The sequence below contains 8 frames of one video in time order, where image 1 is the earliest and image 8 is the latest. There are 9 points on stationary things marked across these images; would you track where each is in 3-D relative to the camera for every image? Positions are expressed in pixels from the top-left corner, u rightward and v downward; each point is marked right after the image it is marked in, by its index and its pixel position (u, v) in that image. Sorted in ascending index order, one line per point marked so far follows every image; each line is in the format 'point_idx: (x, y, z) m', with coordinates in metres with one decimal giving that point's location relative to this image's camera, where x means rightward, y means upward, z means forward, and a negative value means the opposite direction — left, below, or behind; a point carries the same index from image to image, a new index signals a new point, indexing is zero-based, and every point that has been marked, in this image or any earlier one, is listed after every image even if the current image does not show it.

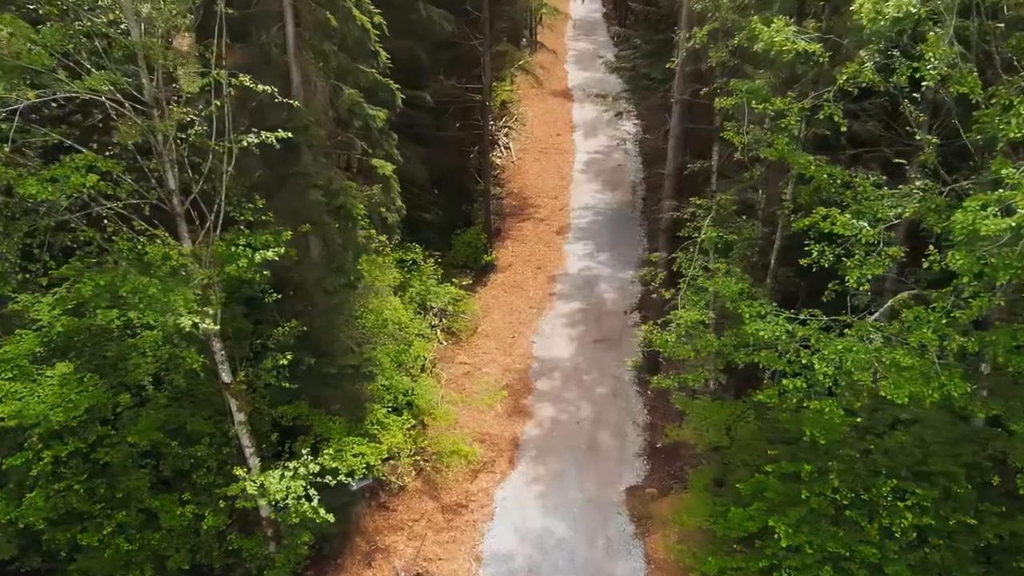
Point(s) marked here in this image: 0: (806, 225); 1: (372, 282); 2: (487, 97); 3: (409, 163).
0: (+3.5, +0.8, +8.4) m
1: (-2.6, +0.1, +12.8) m
2: (-0.6, +5.1, +18.9) m
3: (-2.5, +3.1, +17.6) m
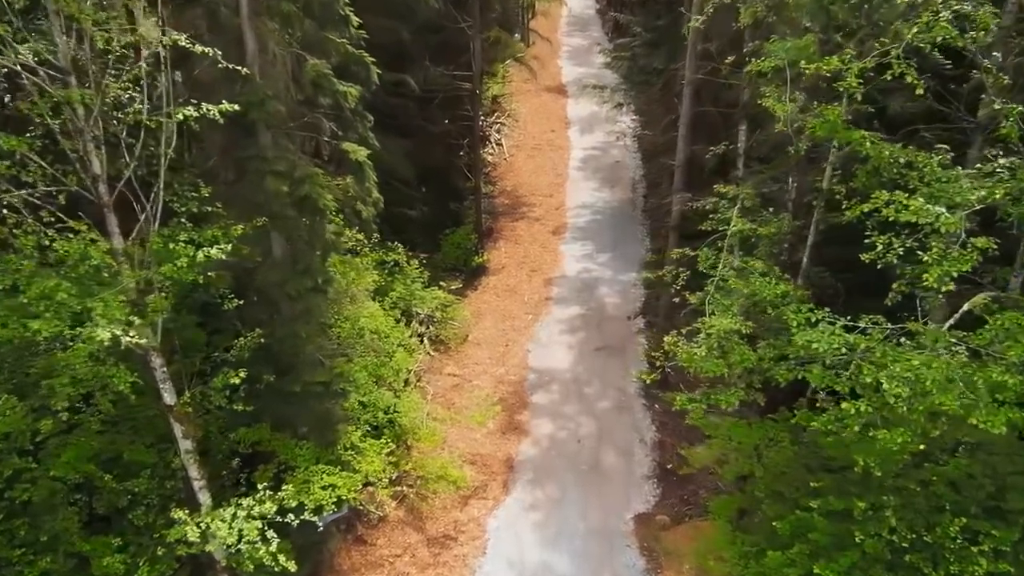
0: (+3.5, +0.7, +6.9) m
1: (-2.7, 0.0, +11.3) m
2: (-0.8, +5.0, +17.4) m
3: (-2.7, +3.0, +16.1) m
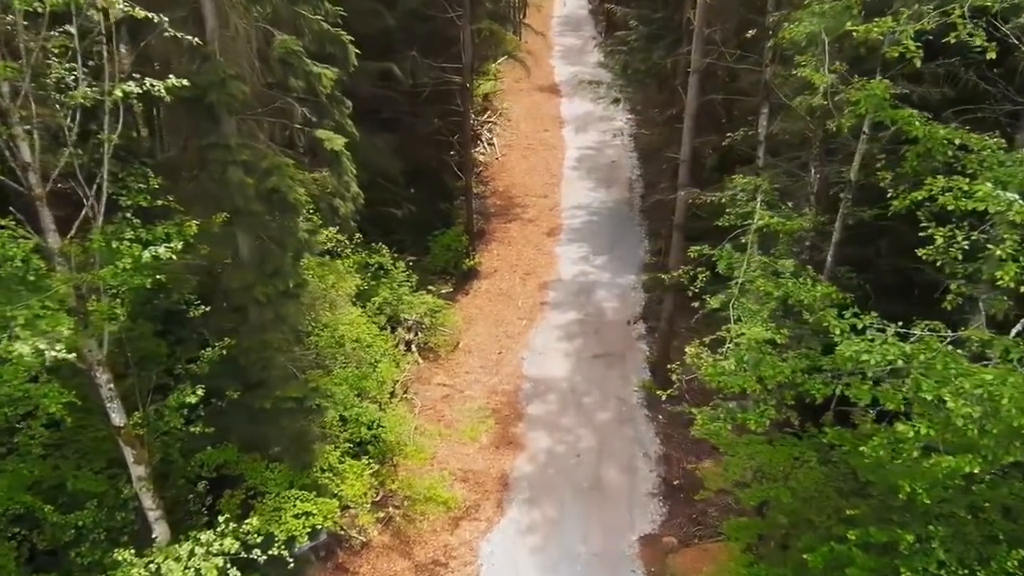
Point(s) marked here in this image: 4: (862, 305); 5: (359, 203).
0: (+3.4, +0.7, +6.0) m
1: (-2.8, 0.0, +10.3) m
2: (-1.0, +4.9, +16.5) m
3: (-2.9, +2.9, +15.1) m
4: (+4.5, -0.2, +9.2) m
5: (-2.3, +1.3, +10.4) m
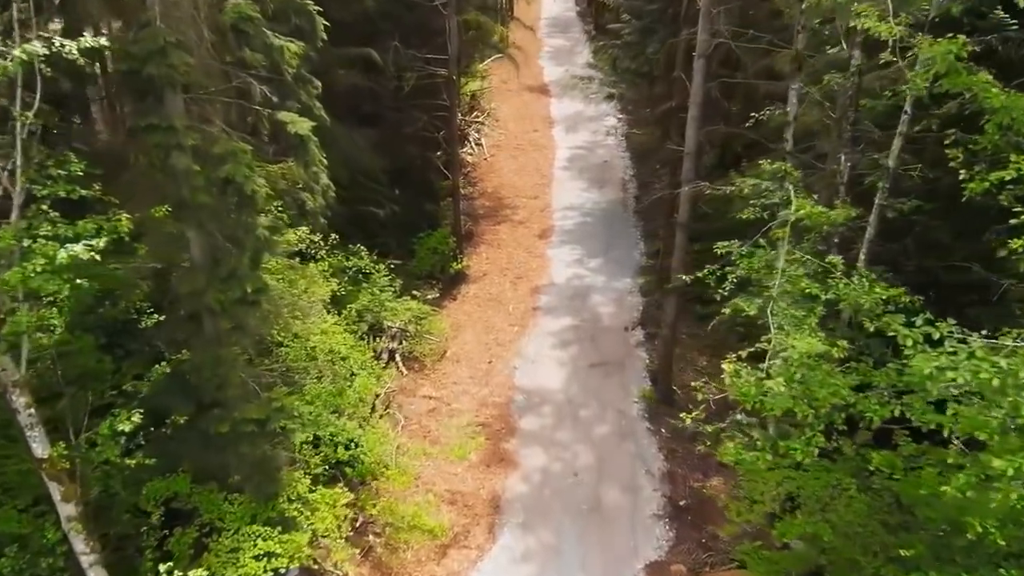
0: (+3.4, +0.7, +5.0) m
1: (-2.9, -0.1, +9.2) m
2: (-1.3, +4.8, +15.4) m
3: (-3.1, +2.8, +14.0) m
4: (+4.4, -0.3, +8.2) m
5: (-2.4, +1.2, +9.3) m
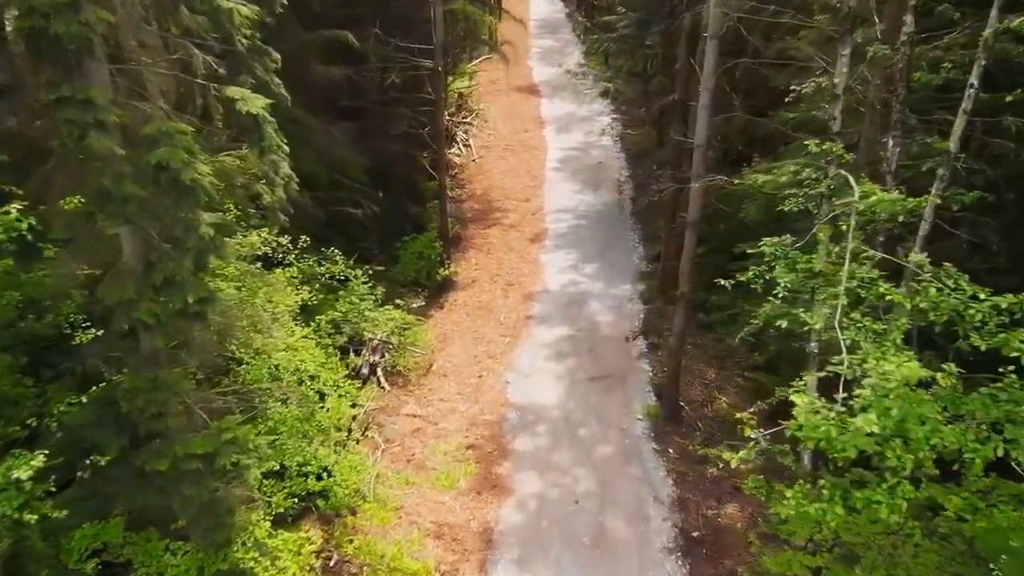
0: (+3.4, +0.7, +3.9) m
1: (-2.9, -0.2, +7.9) m
2: (-1.5, +4.6, +14.3) m
3: (-3.2, +2.7, +12.8) m
4: (+4.4, -0.3, +7.0) m
5: (-2.5, +1.1, +8.1) m
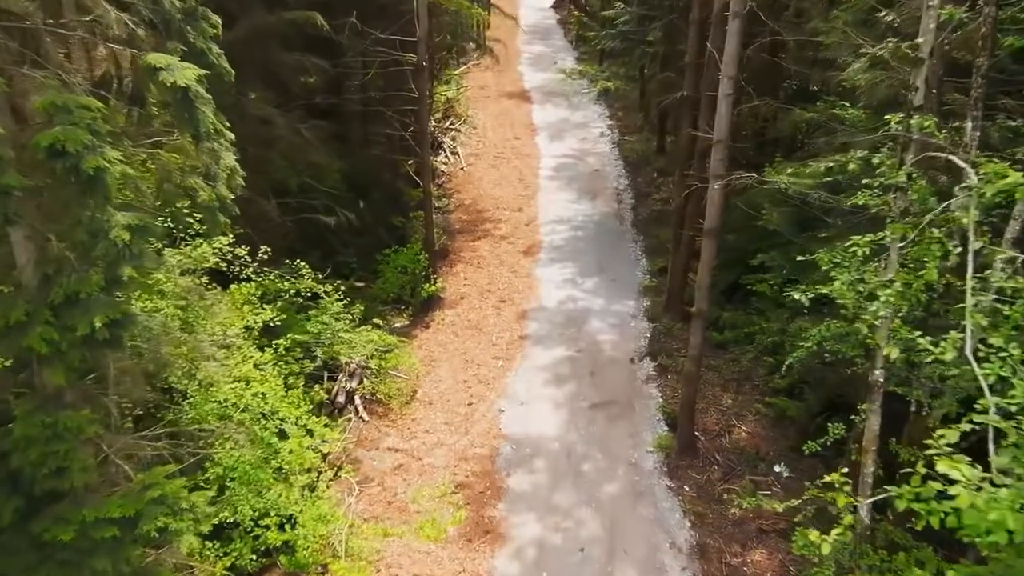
0: (+3.4, +0.7, +2.6) m
1: (-3.0, -0.4, +6.5) m
2: (-1.6, +4.3, +13.0) m
3: (-3.4, +2.4, +11.5) m
4: (+4.4, -0.4, +5.8) m
5: (-2.5, +0.9, +6.7) m
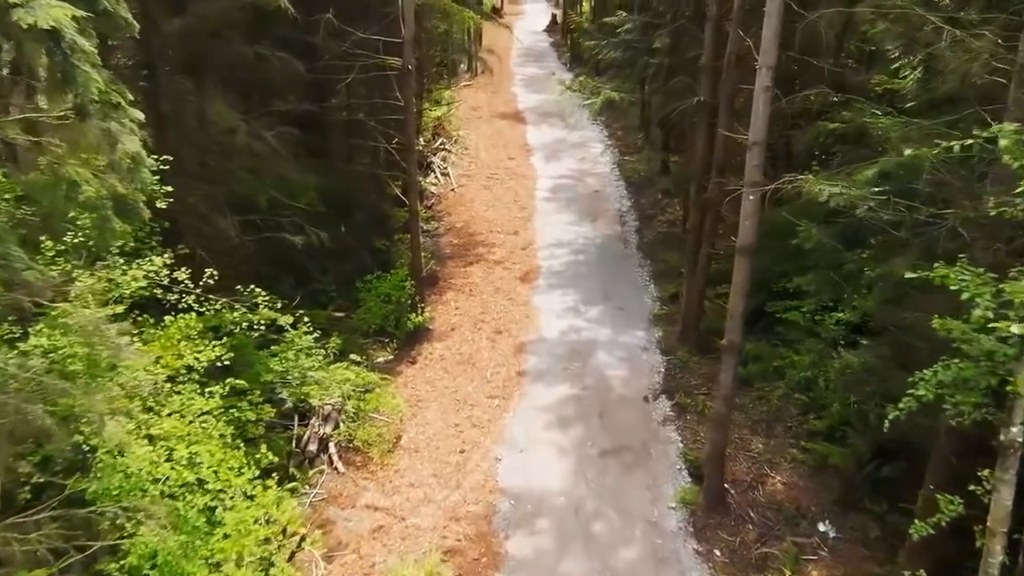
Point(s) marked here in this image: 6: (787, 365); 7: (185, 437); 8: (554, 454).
0: (+3.5, +0.6, +1.2) m
1: (-2.9, -0.6, +5.0) m
2: (-1.7, +3.8, +11.7) m
3: (-3.4, +1.9, +10.1) m
4: (+4.4, -0.6, +4.3) m
5: (-2.5, +0.7, +5.3) m
6: (+4.5, -1.2, +11.3) m
7: (-2.9, -1.3, +6.5) m
8: (+0.6, -2.5, +10.5) m
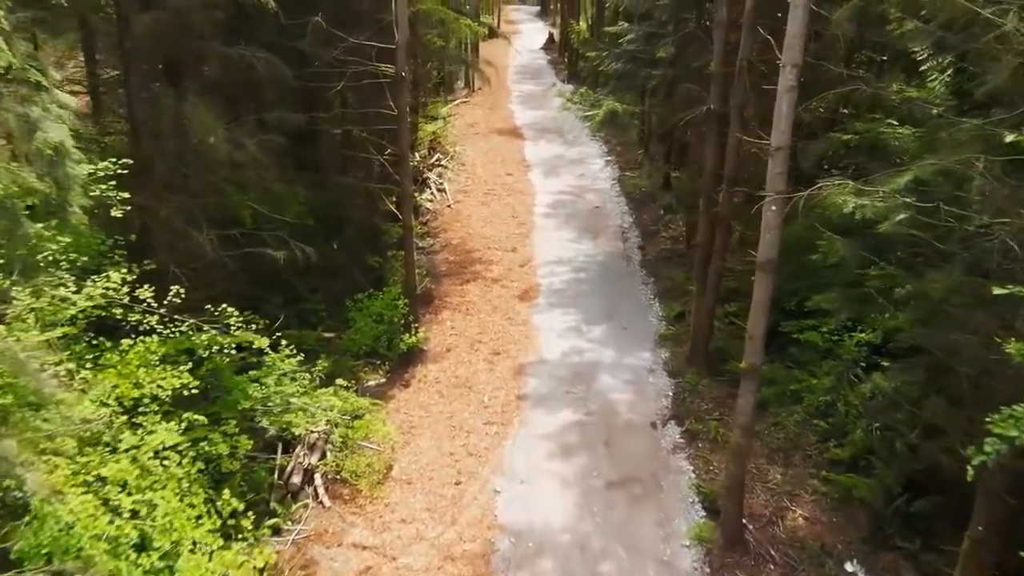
0: (+3.5, +0.6, +0.5) m
1: (-2.9, -0.7, +4.3) m
2: (-1.7, +3.5, +11.1) m
3: (-3.4, +1.7, +9.4) m
4: (+4.4, -0.7, +3.6) m
5: (-2.5, +0.6, +4.6) m
6: (+4.4, -1.5, +10.6) m
7: (-2.9, -1.5, +5.7) m
8: (+0.6, -2.7, +9.7) m
